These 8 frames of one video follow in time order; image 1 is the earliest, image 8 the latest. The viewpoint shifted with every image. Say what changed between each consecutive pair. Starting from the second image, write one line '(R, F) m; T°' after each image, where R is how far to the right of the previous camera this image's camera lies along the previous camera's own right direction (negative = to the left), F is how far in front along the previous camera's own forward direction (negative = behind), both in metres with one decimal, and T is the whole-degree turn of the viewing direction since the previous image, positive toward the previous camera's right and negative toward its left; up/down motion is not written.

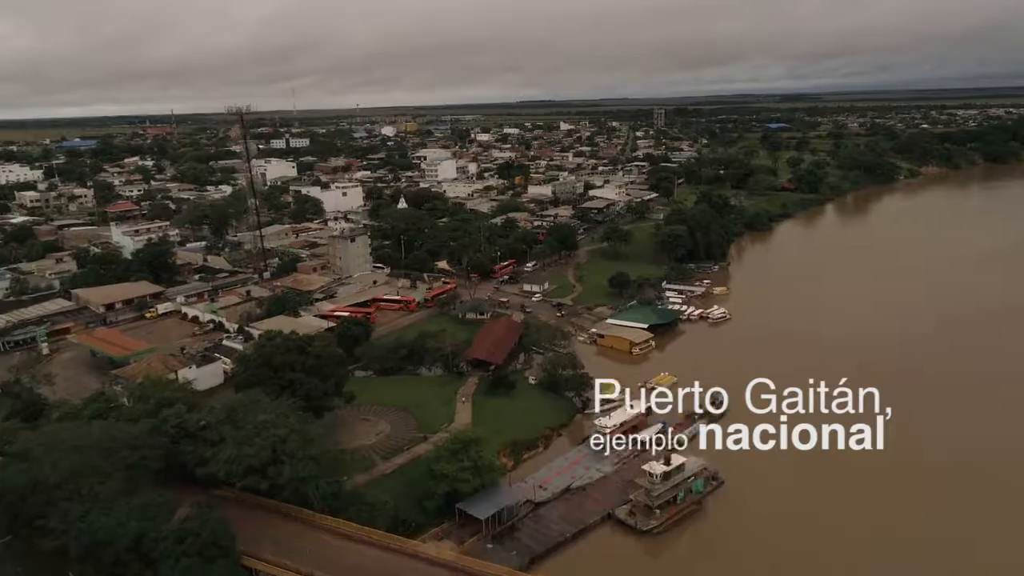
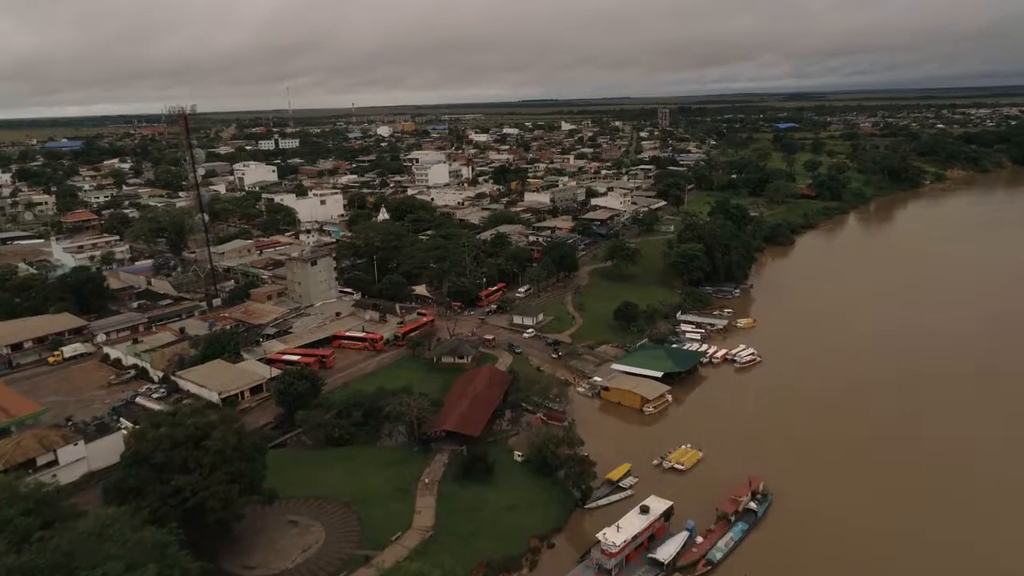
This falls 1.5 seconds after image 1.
(+0.4, +3.9) m; 0°
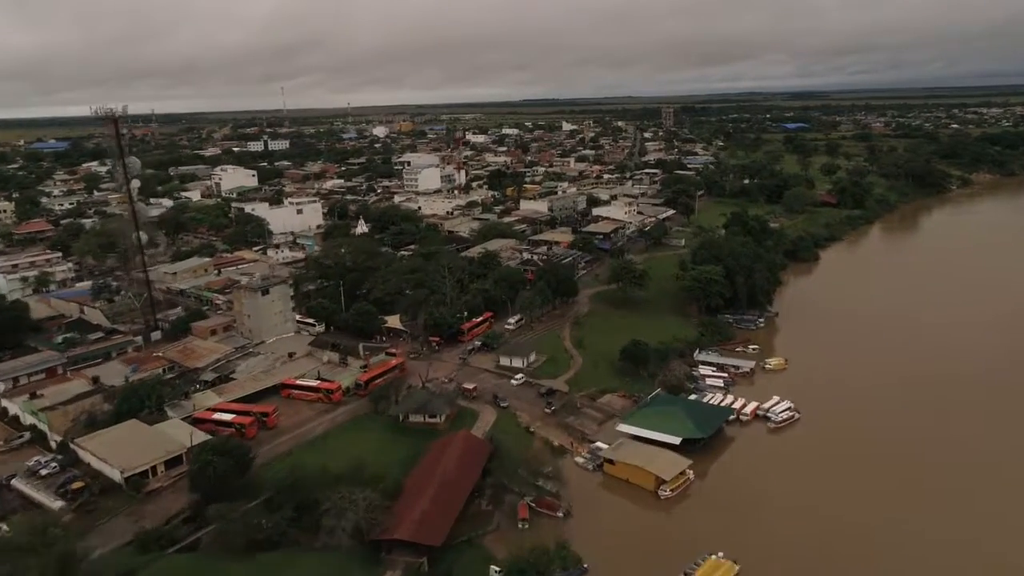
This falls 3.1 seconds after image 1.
(+0.4, +3.5) m; 0°
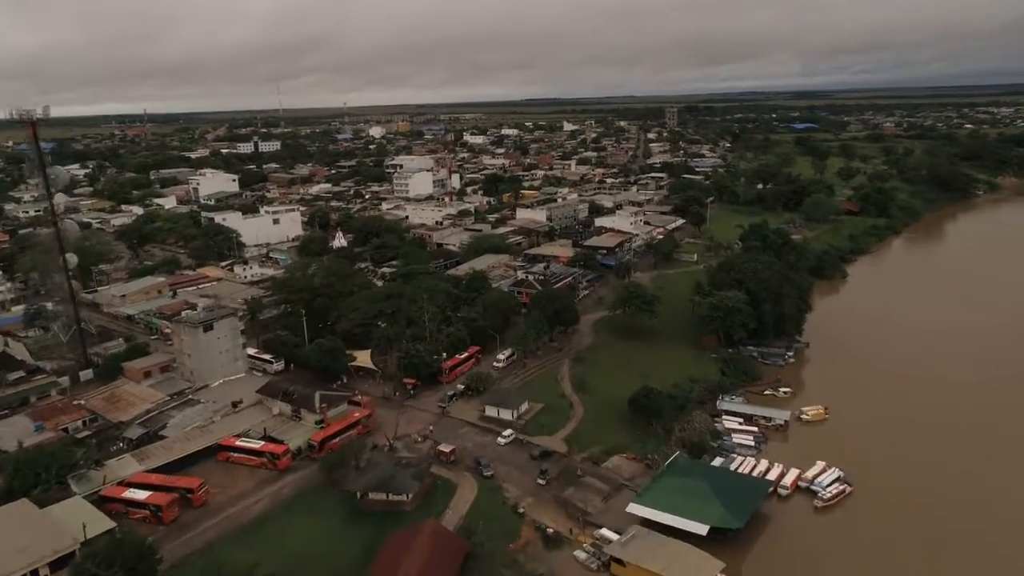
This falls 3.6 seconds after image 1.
(+0.3, +3.0) m; 0°
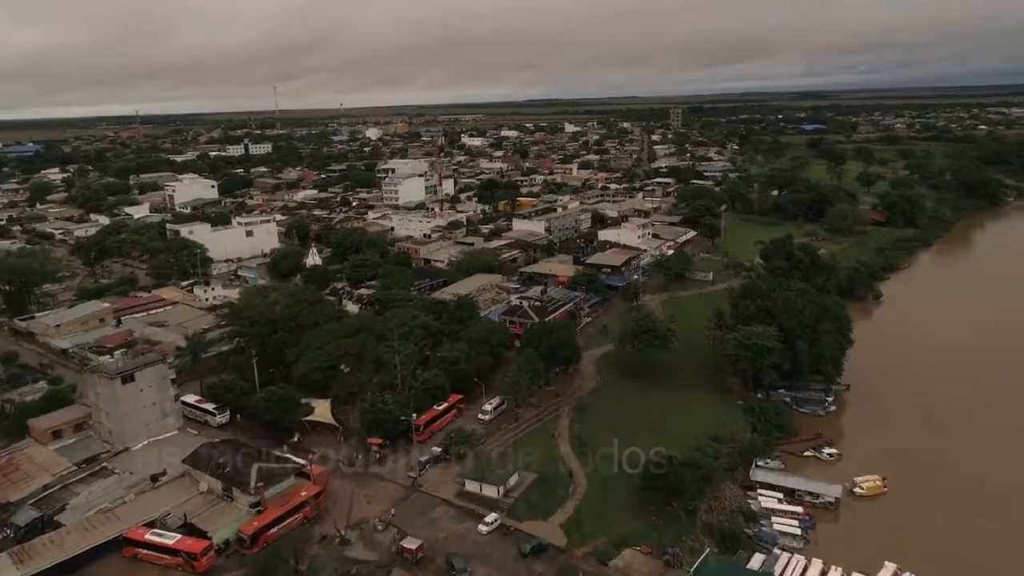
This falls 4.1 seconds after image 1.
(+0.3, +2.9) m; 0°
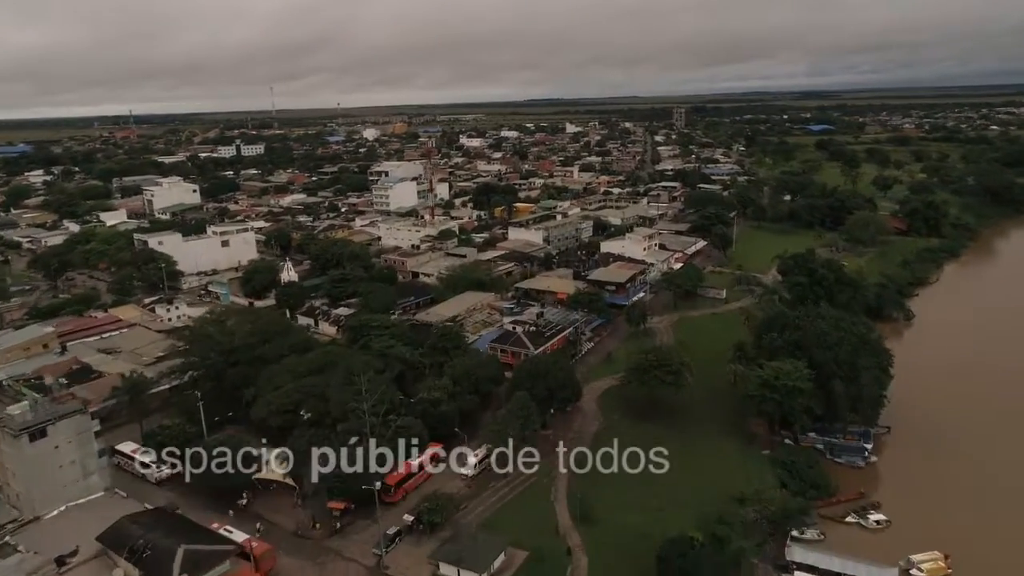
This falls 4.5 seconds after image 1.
(+0.2, +2.2) m; 0°
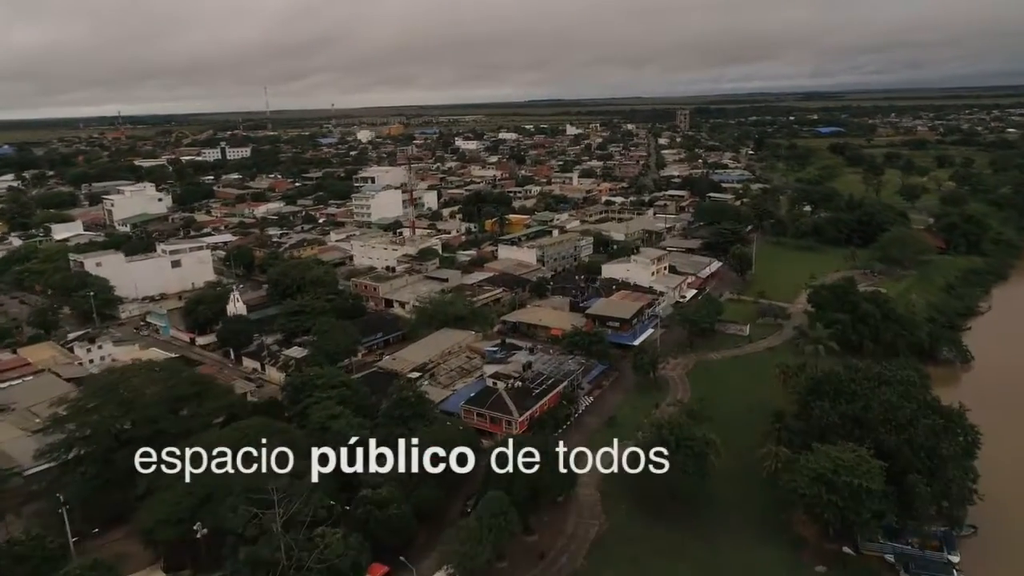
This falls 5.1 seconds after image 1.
(+0.4, +3.4) m; 0°
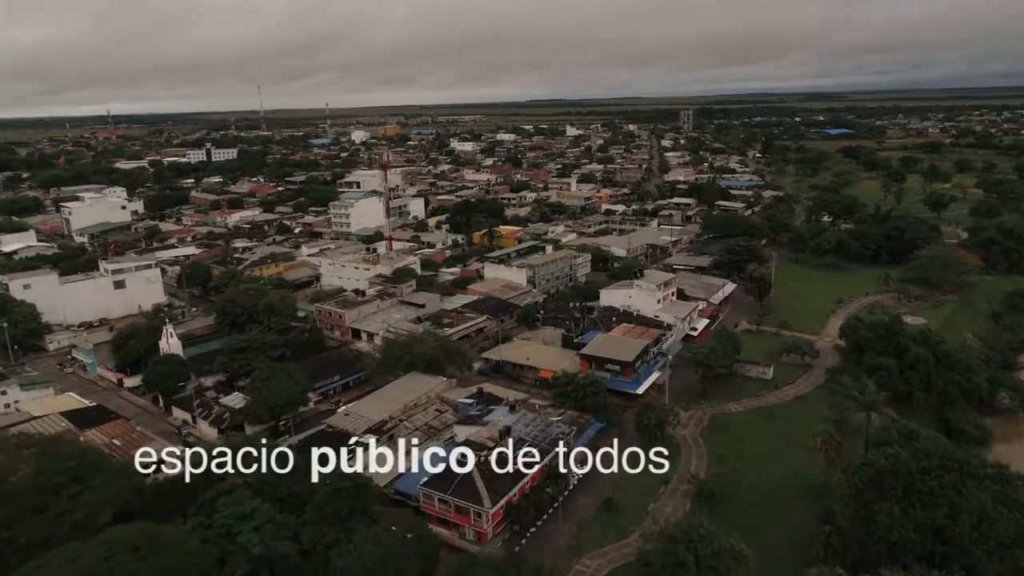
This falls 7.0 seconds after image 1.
(+0.4, +2.9) m; 0°
